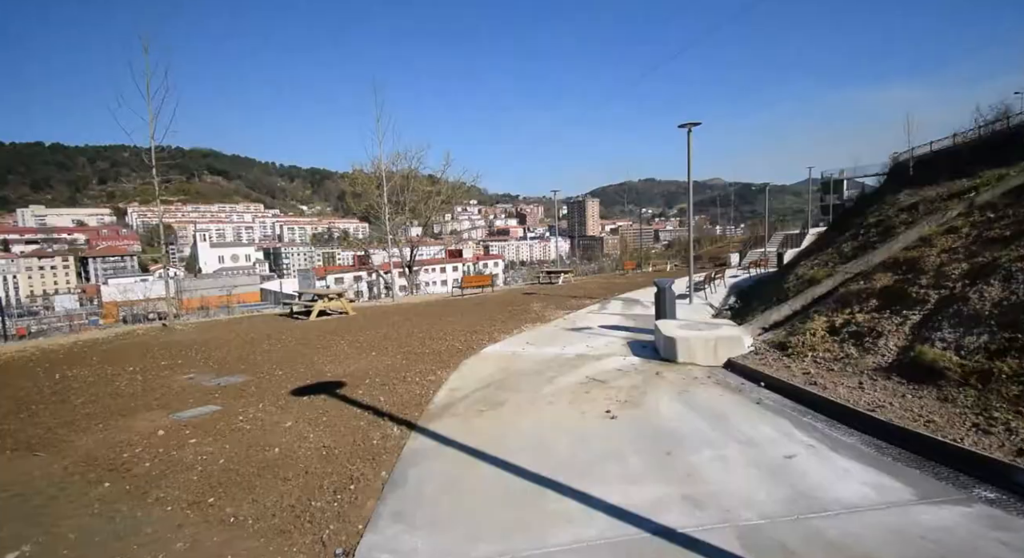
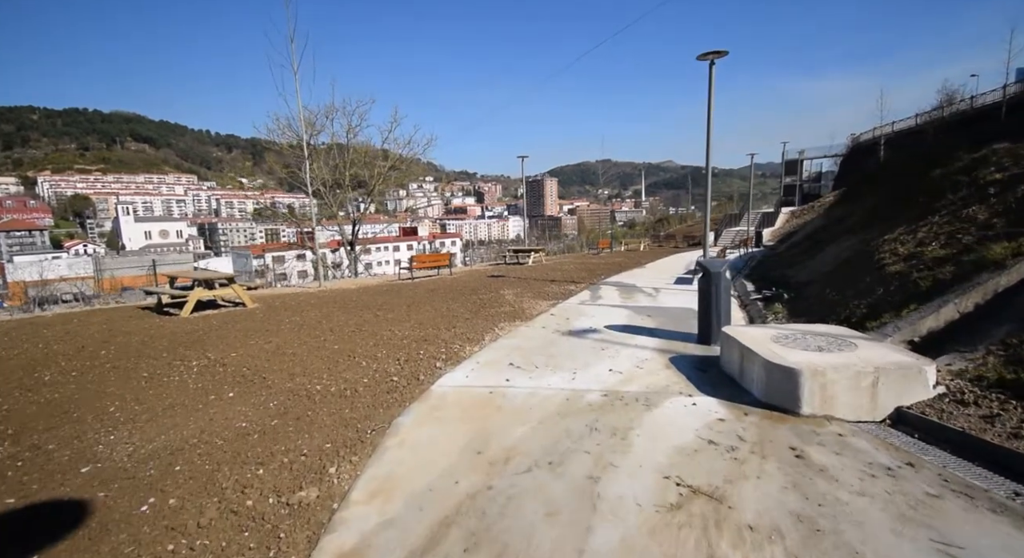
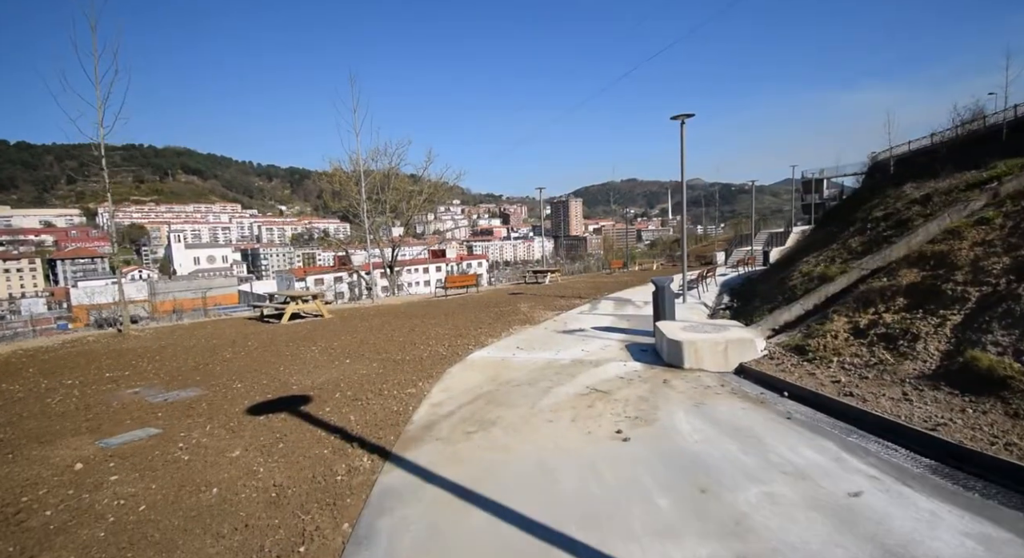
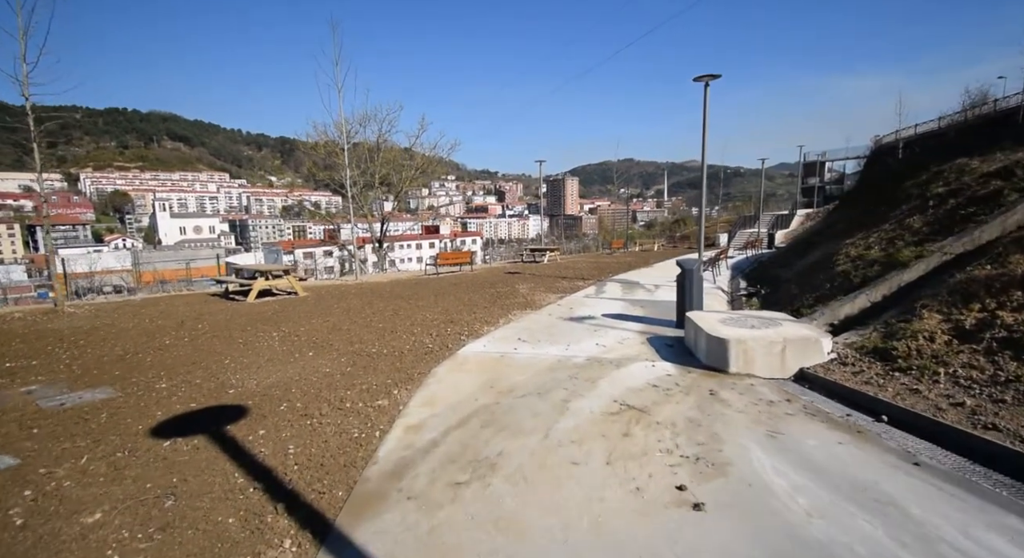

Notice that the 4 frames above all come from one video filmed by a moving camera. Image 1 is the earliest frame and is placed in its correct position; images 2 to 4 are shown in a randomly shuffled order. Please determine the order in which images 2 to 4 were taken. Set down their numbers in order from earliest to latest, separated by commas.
3, 4, 2
